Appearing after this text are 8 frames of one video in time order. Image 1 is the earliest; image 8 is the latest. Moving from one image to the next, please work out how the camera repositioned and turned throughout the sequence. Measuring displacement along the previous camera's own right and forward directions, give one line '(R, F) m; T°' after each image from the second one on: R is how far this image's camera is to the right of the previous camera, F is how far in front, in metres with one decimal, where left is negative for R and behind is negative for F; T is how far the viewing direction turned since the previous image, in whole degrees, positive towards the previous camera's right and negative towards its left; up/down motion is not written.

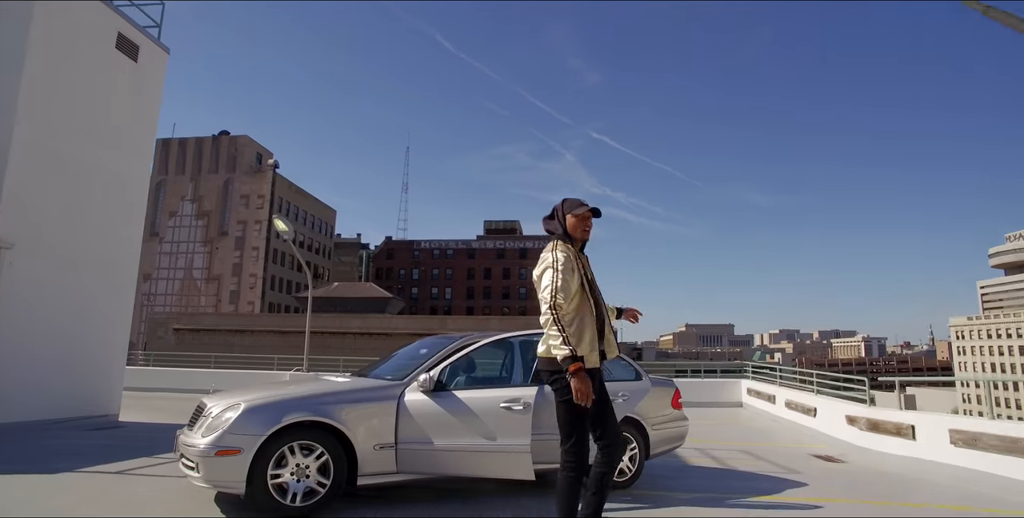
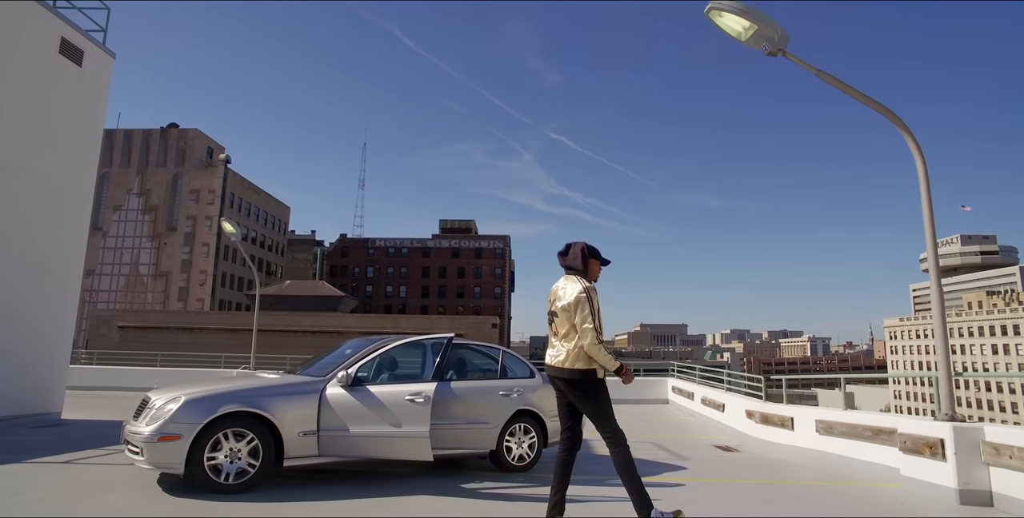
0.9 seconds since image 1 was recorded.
(+0.4, -0.8) m; +4°
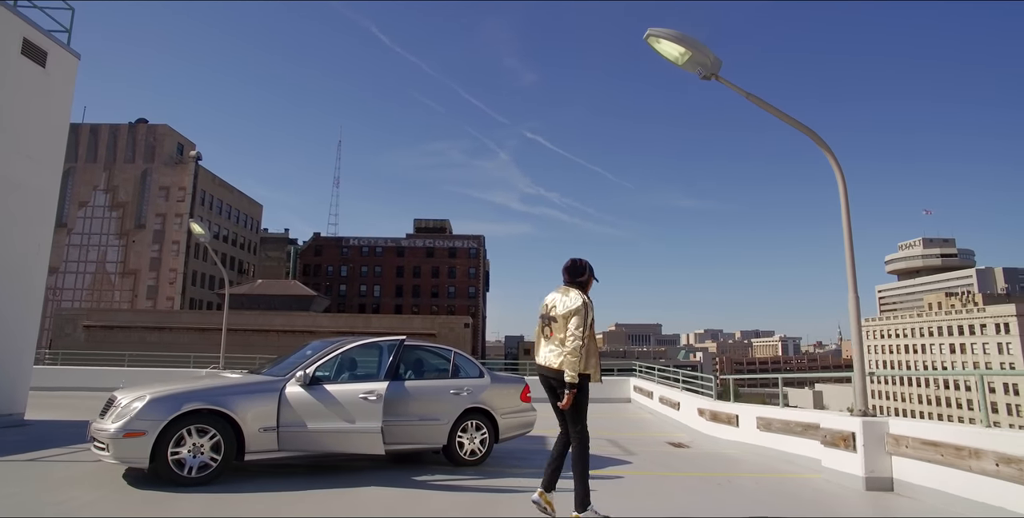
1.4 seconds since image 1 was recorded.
(+0.2, -0.4) m; +2°
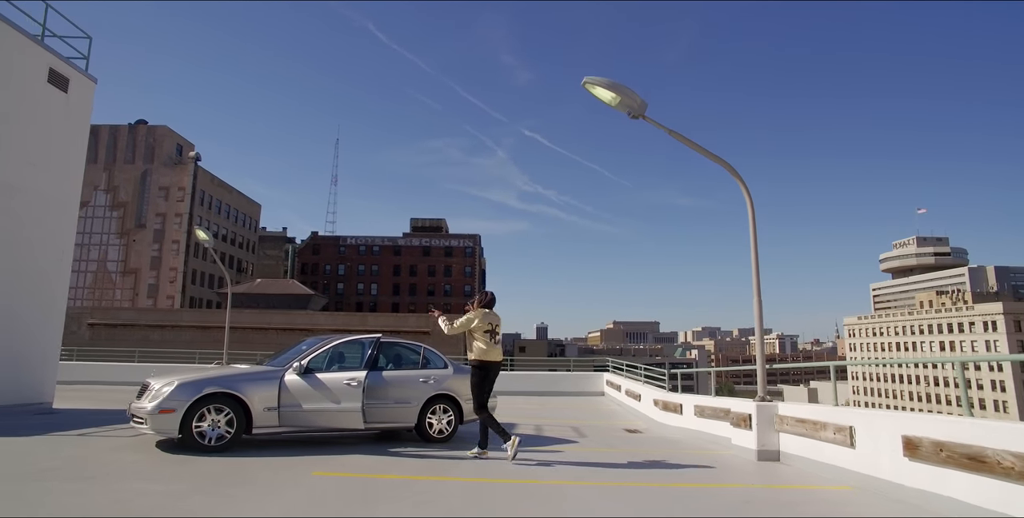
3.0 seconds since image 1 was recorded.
(+0.5, -1.3) m; 0°
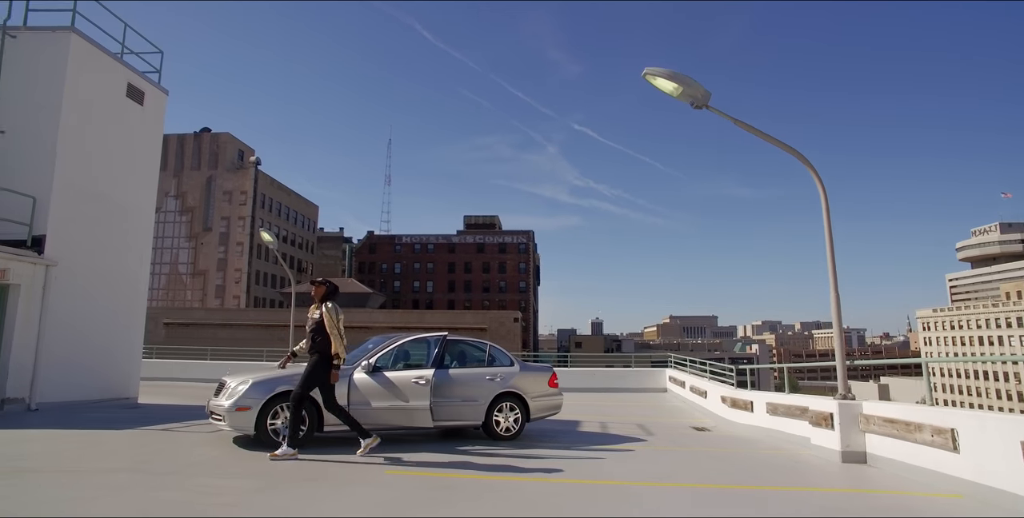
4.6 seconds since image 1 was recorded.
(-0.1, +0.1) m; -5°
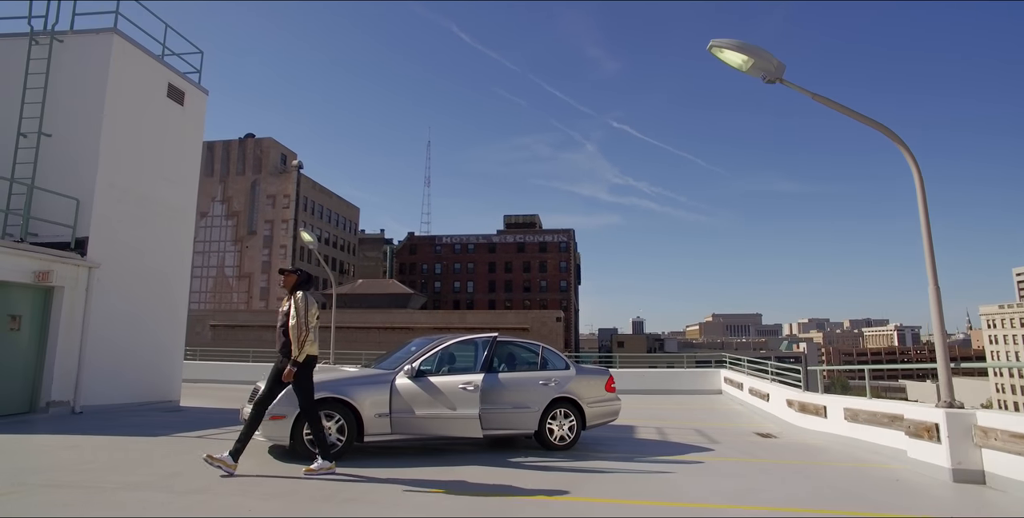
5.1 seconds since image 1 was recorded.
(-0.2, +0.6) m; -4°
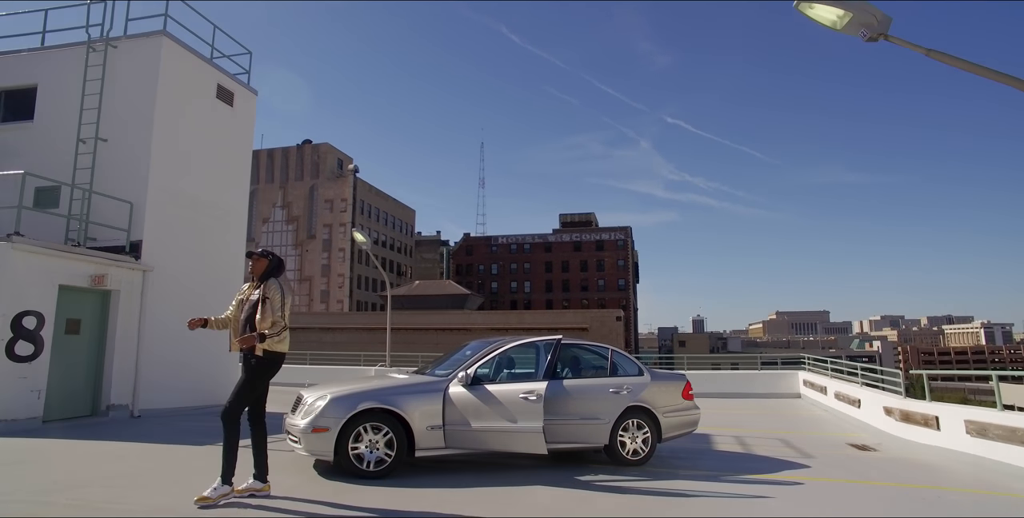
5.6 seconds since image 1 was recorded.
(-0.1, +0.7) m; -5°
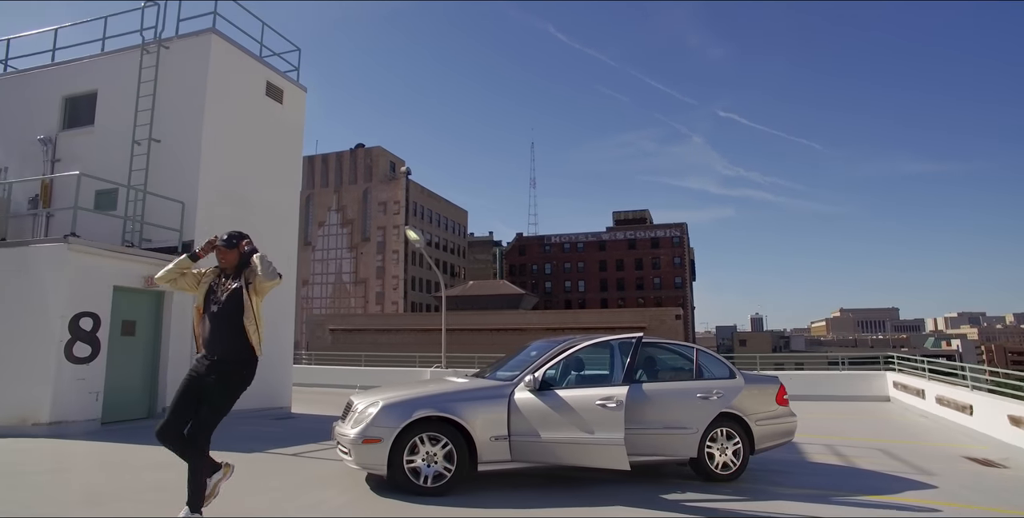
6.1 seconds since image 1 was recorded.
(-0.2, +0.7) m; -5°
